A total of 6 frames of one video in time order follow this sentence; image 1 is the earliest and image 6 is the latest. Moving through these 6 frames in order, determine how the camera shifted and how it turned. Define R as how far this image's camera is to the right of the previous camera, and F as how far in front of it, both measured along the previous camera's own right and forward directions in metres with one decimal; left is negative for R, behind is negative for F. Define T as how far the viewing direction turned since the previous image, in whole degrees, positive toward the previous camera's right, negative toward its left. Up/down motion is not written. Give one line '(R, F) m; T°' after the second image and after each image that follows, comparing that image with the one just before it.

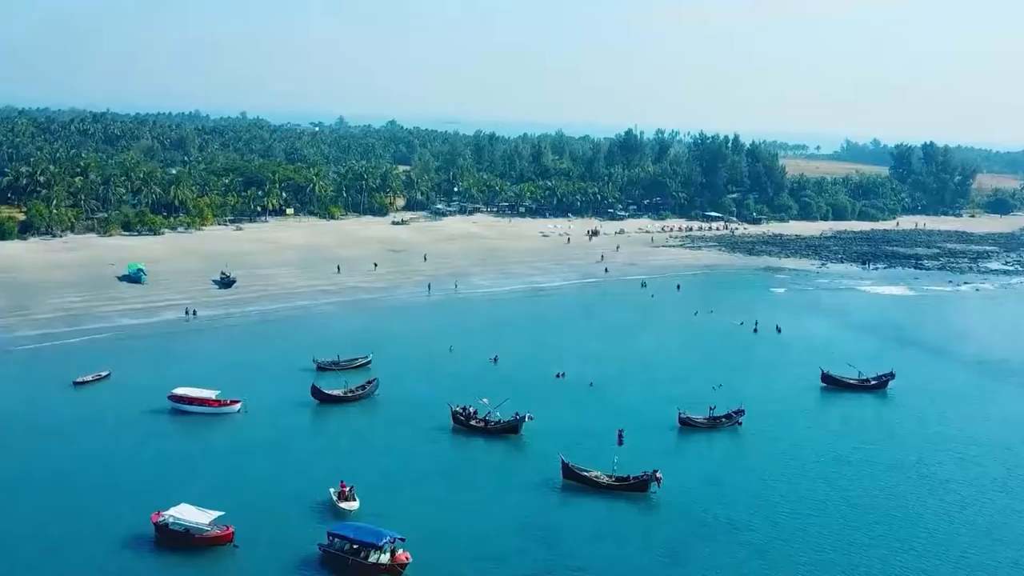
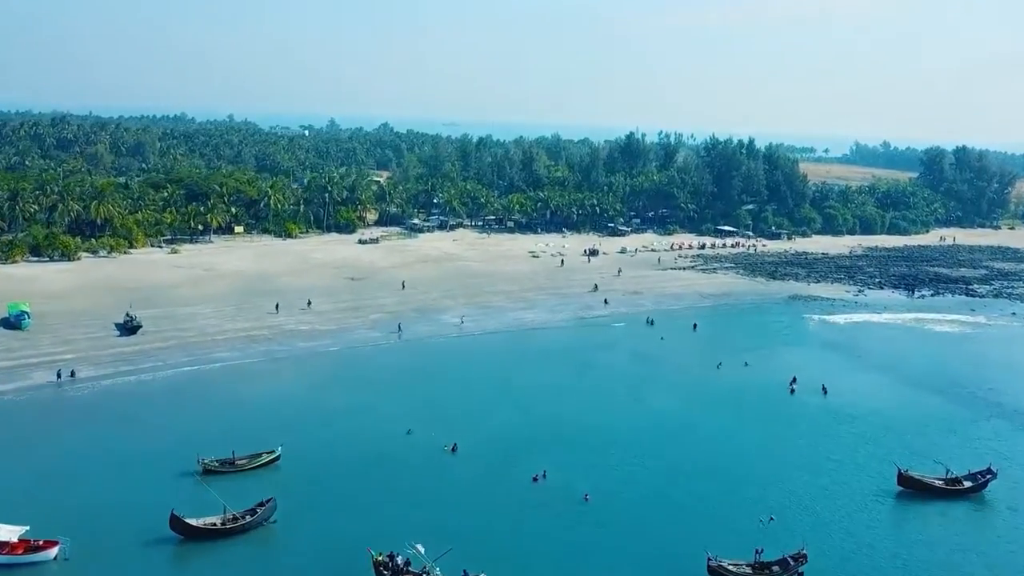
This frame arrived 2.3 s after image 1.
(+1.6, +14.1) m; 0°
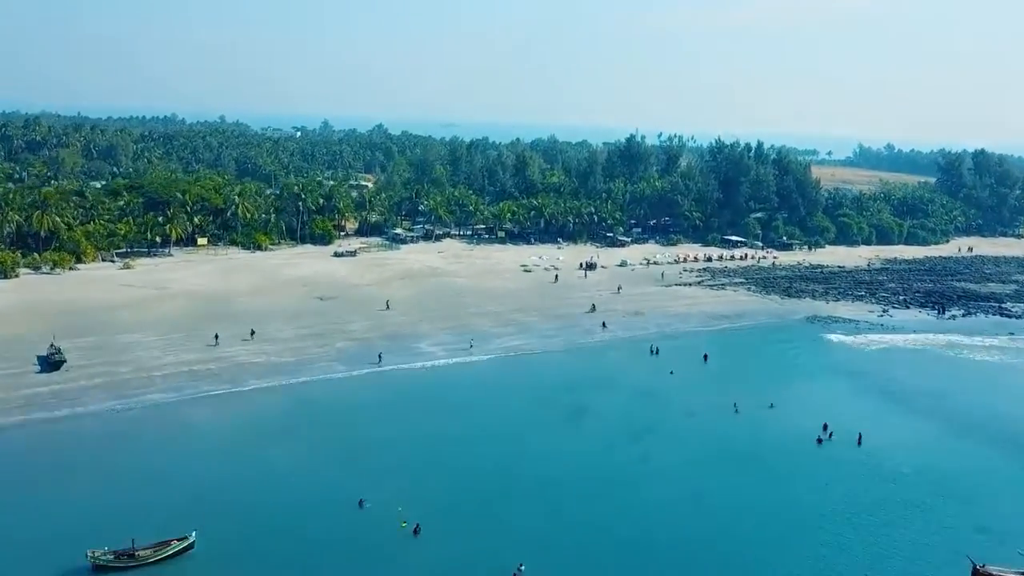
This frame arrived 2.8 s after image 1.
(+0.8, +7.7) m; 0°
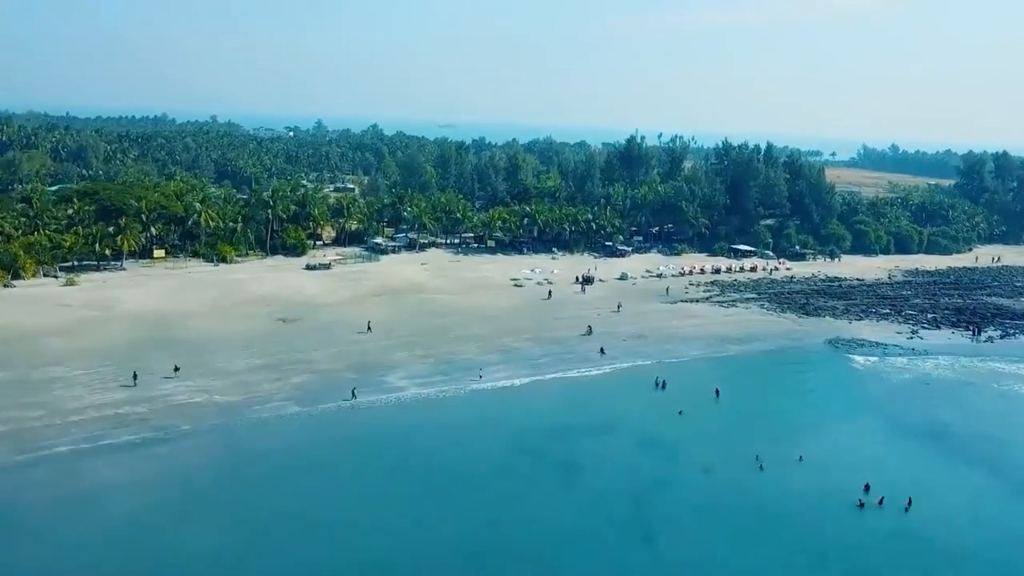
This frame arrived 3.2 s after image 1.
(+0.8, +7.5) m; 0°
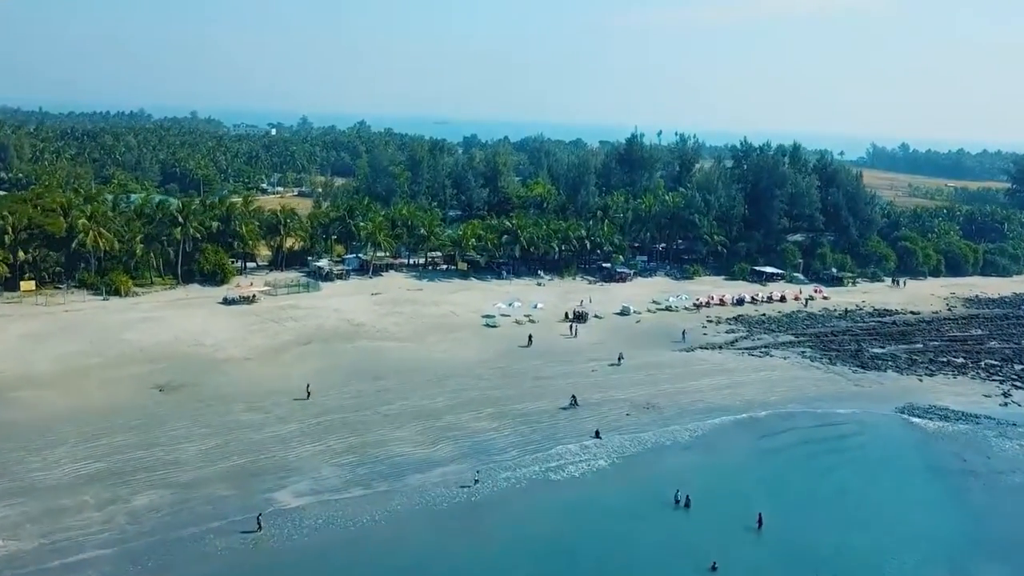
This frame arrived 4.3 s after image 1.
(+1.6, +16.3) m; 0°
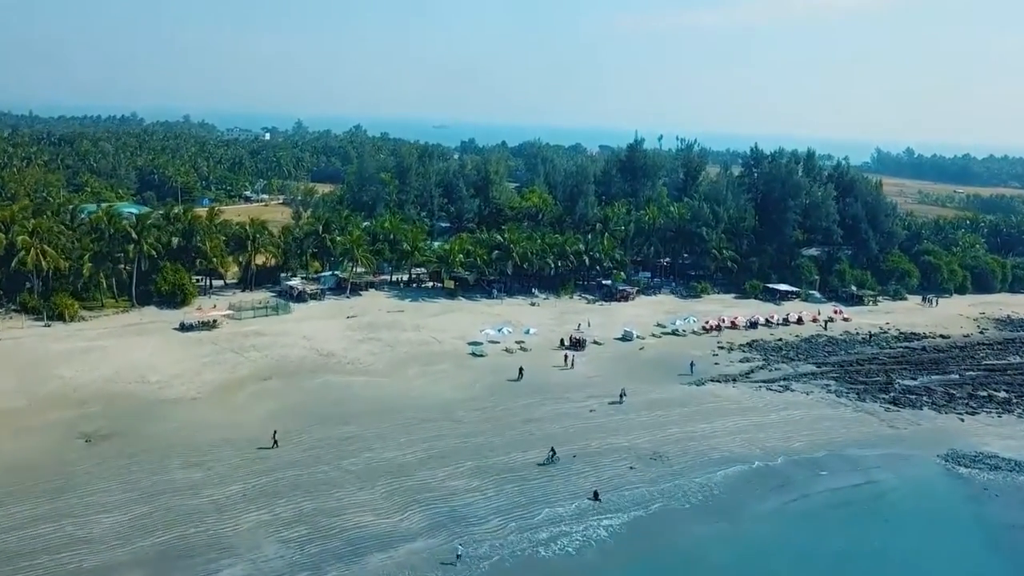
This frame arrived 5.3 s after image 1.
(+0.6, +6.2) m; 0°
